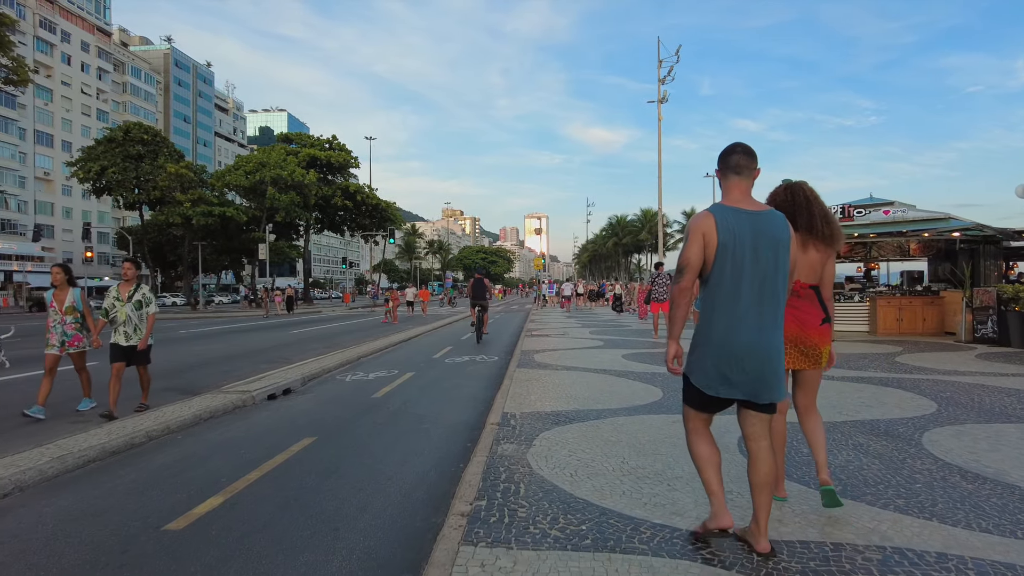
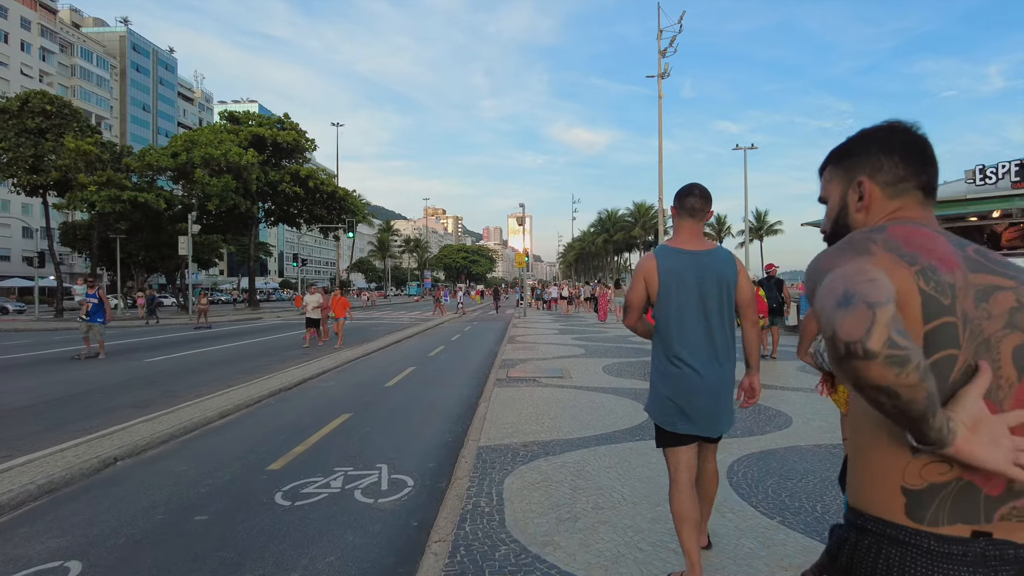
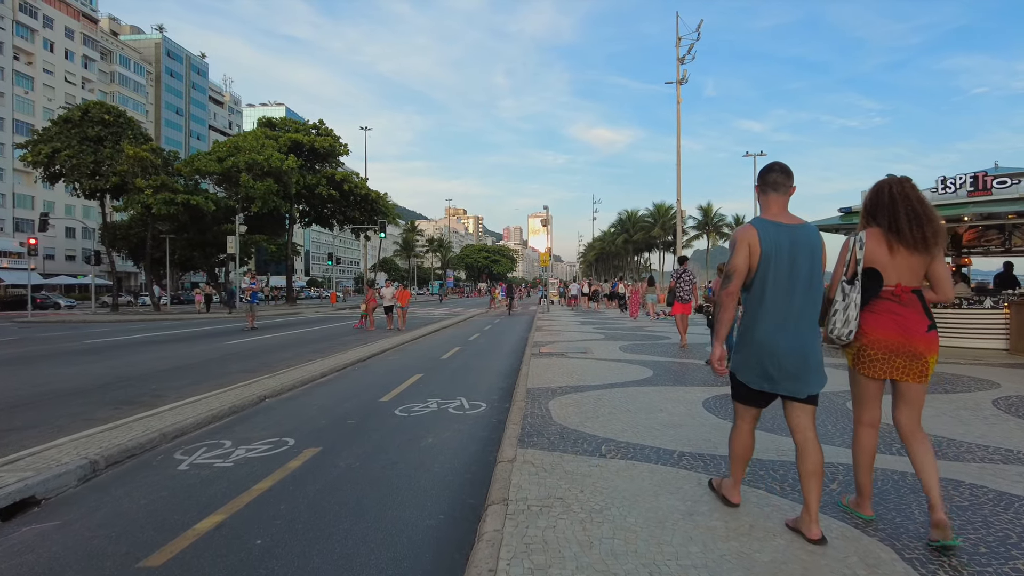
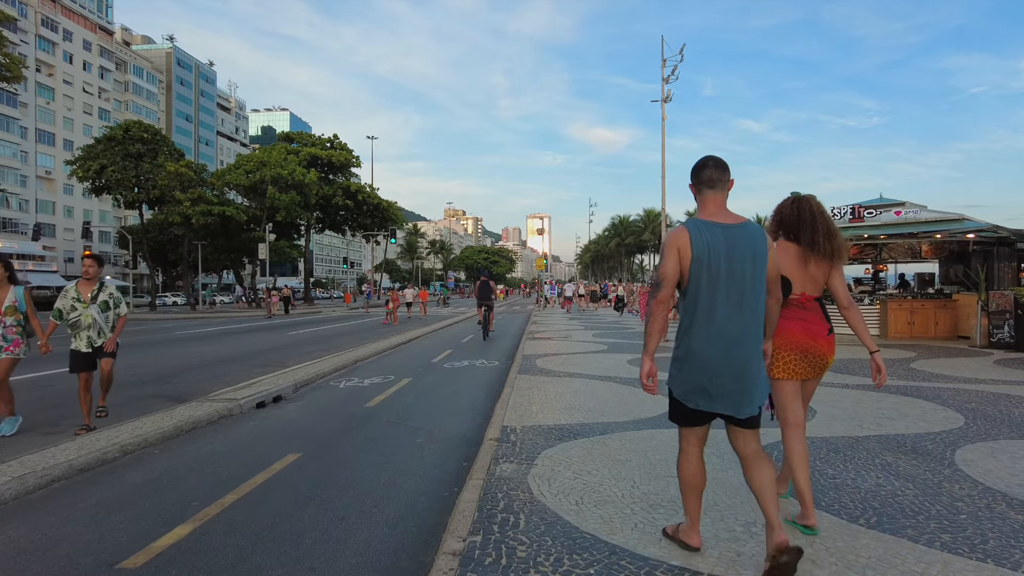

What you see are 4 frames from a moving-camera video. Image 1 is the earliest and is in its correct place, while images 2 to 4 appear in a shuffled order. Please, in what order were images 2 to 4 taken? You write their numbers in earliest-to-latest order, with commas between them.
4, 3, 2
